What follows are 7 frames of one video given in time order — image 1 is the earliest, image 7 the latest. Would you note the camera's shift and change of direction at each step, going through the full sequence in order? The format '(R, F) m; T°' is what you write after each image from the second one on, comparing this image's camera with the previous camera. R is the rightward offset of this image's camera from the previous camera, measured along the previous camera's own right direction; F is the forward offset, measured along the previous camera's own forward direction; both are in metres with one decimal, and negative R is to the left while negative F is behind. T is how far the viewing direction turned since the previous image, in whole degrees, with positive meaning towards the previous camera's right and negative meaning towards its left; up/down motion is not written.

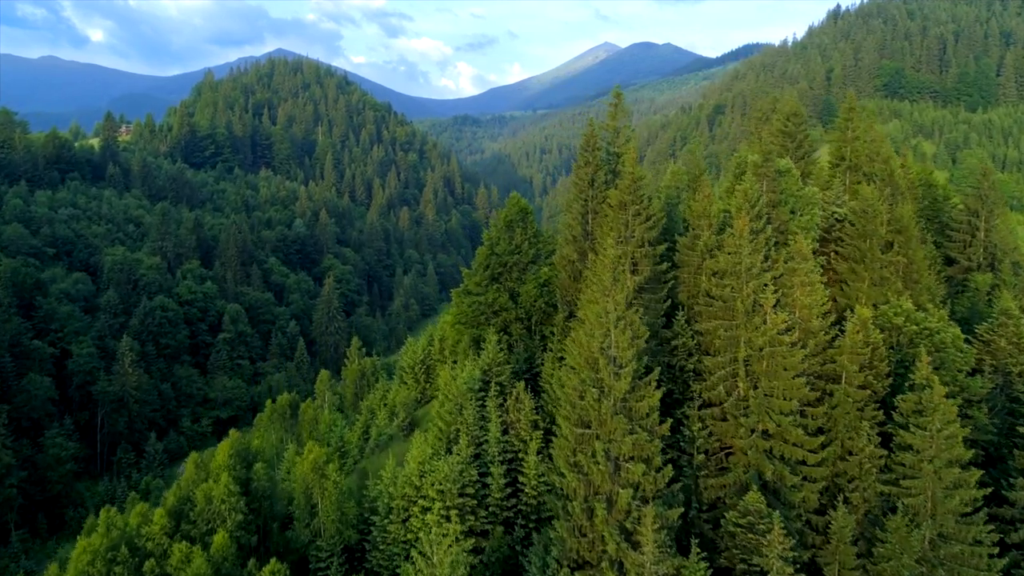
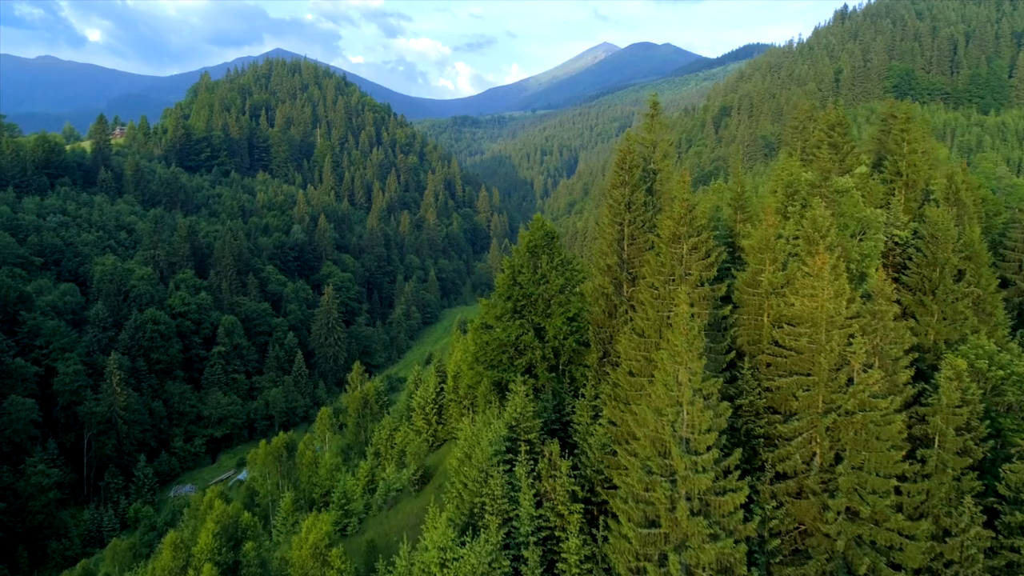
(-1.0, +3.5) m; 0°
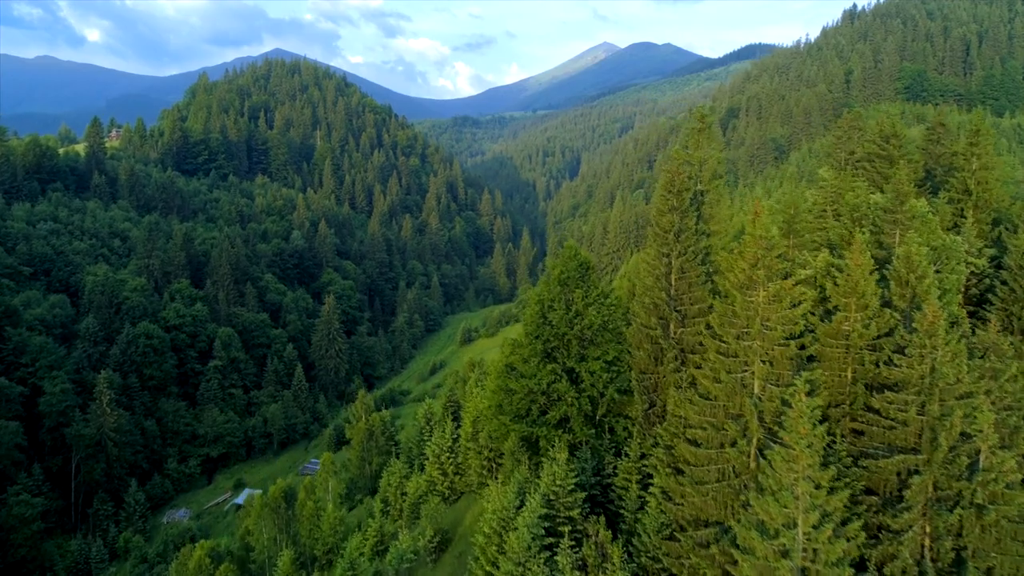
(-1.0, +3.4) m; 0°
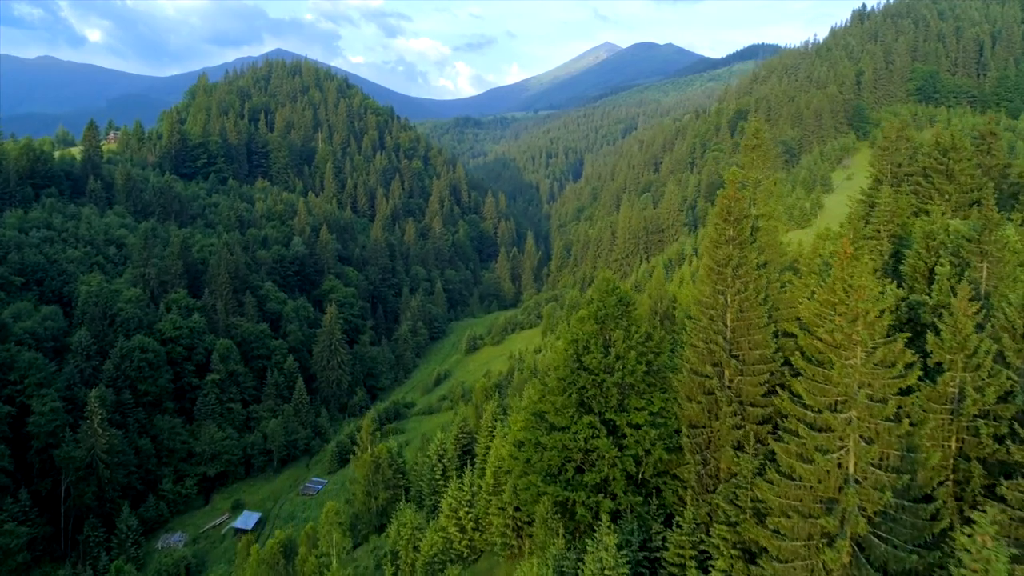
(-0.9, +3.0) m; 0°
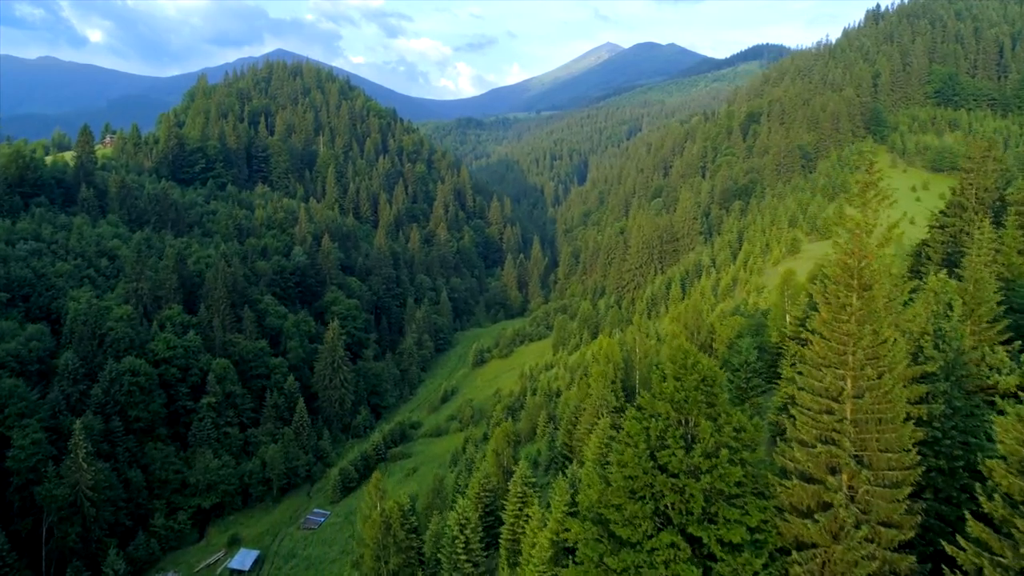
(-1.3, +4.5) m; 0°
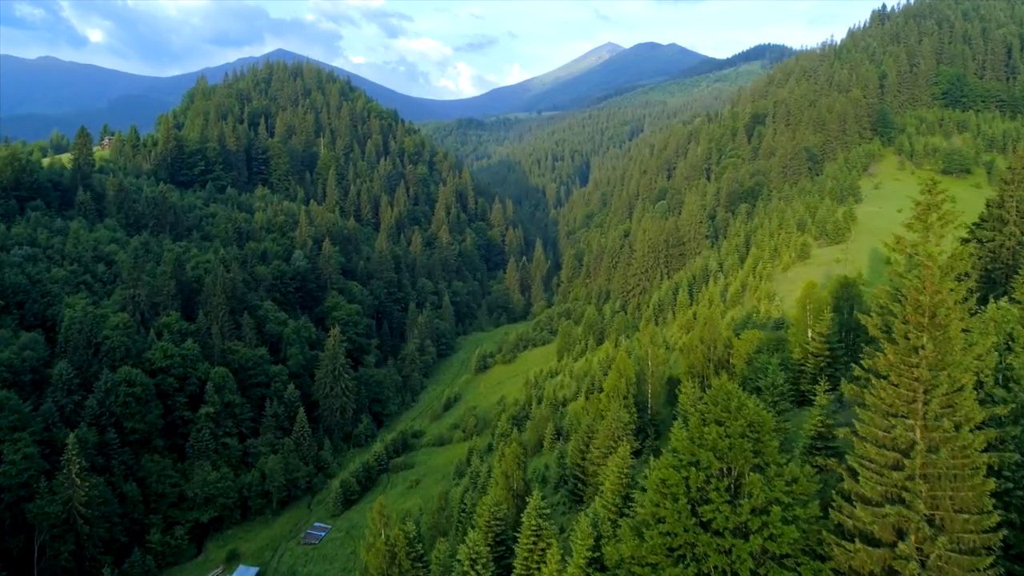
(-0.5, +1.7) m; 0°
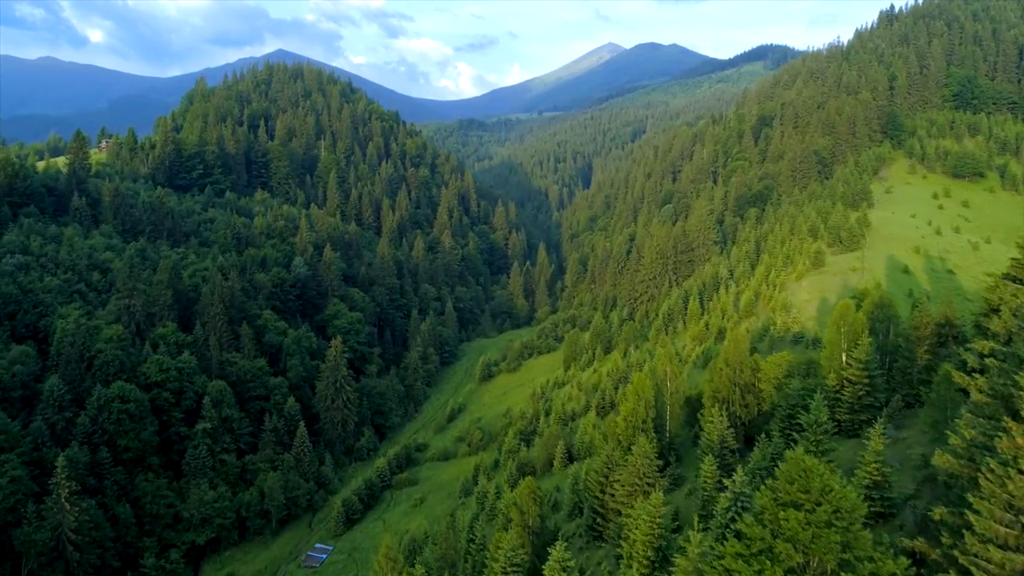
(-0.7, +2.5) m; 0°
